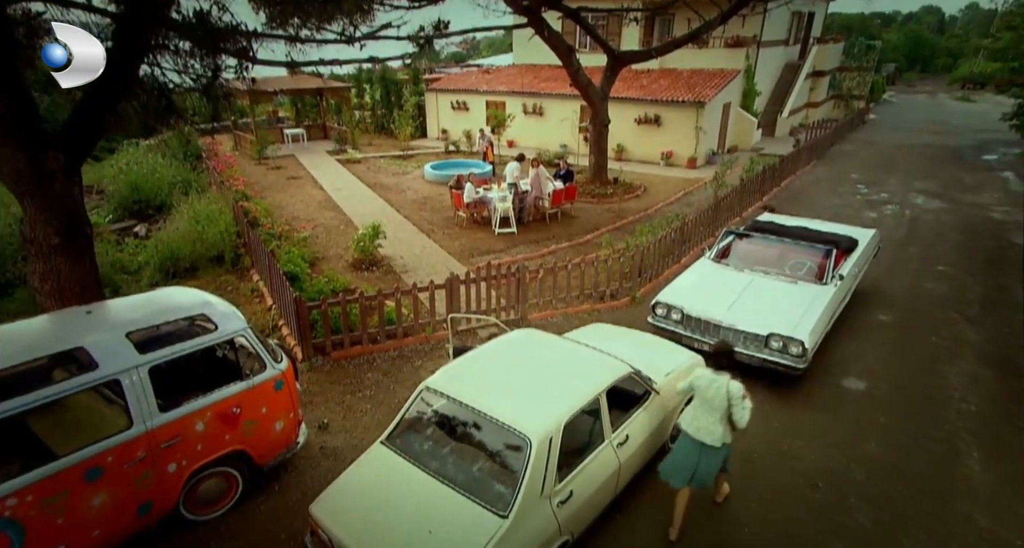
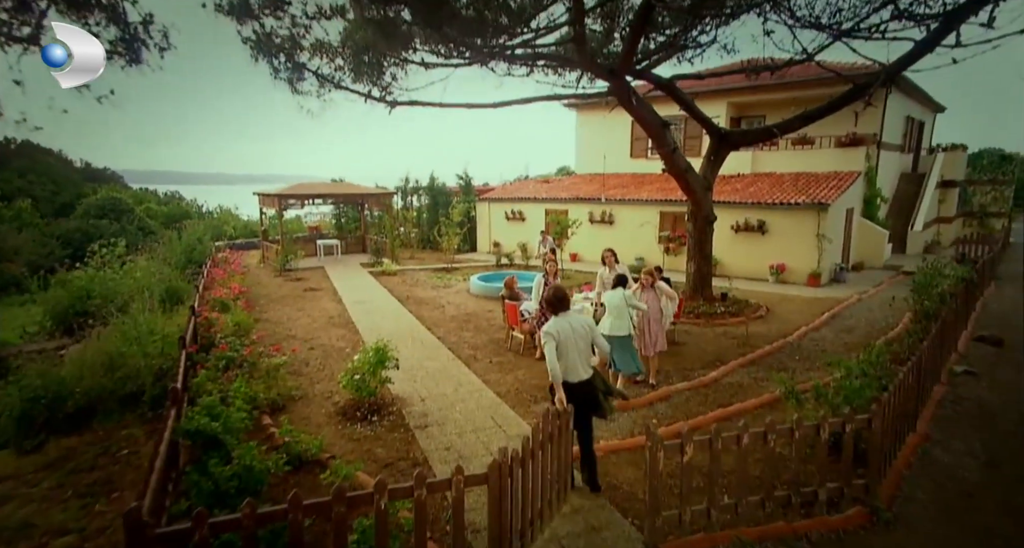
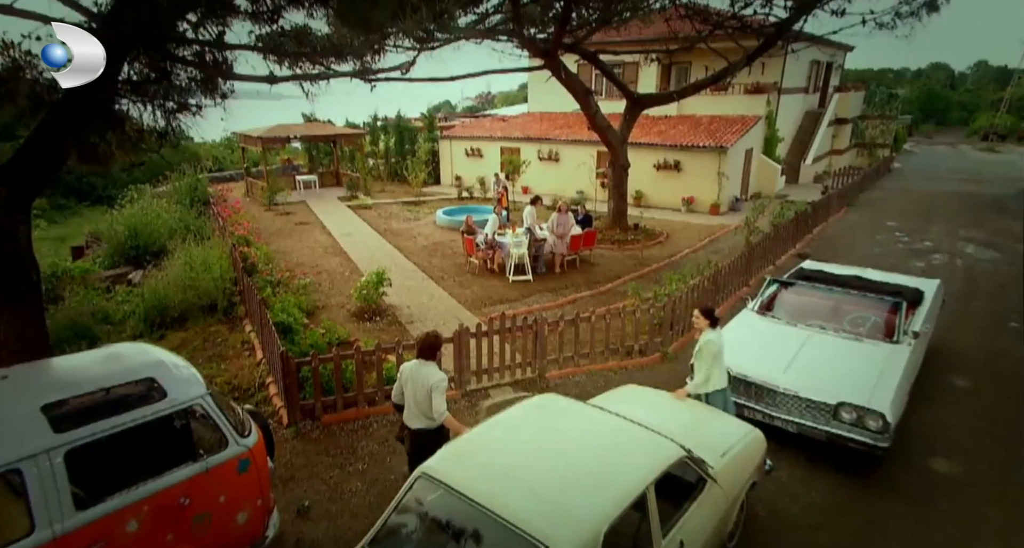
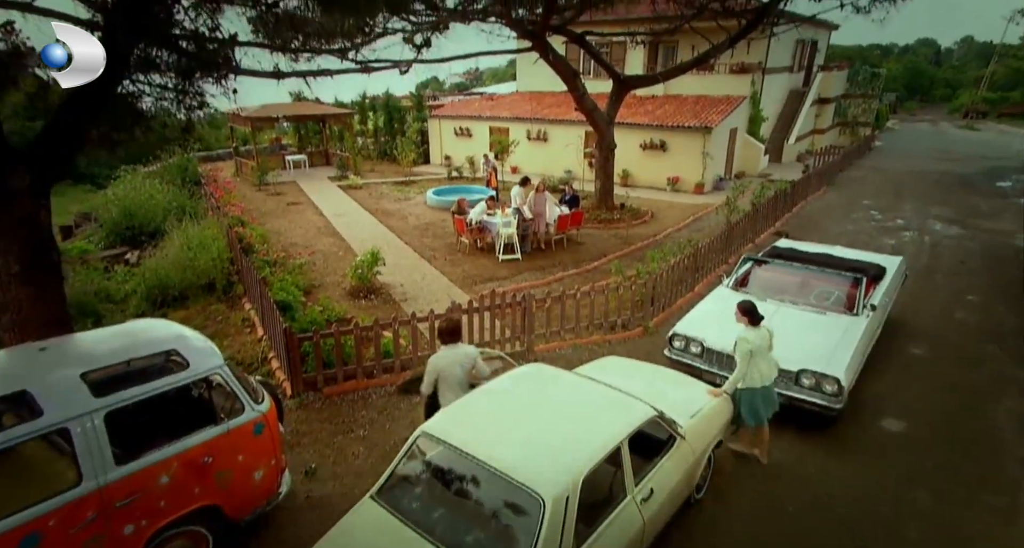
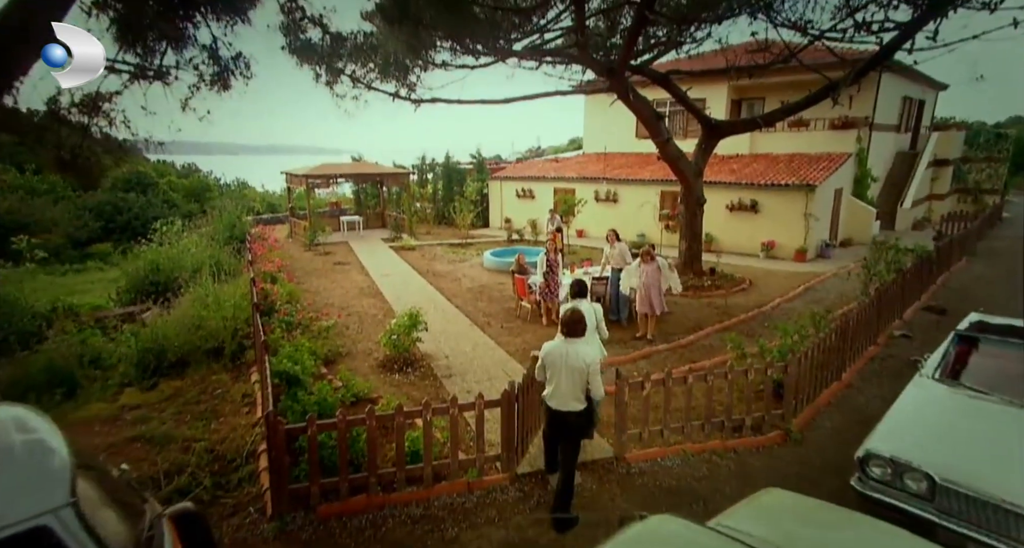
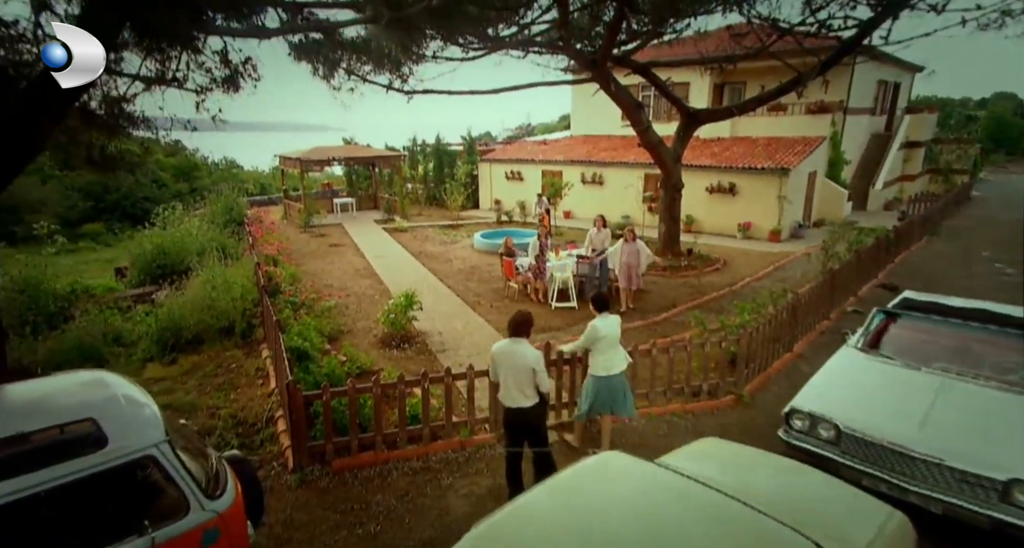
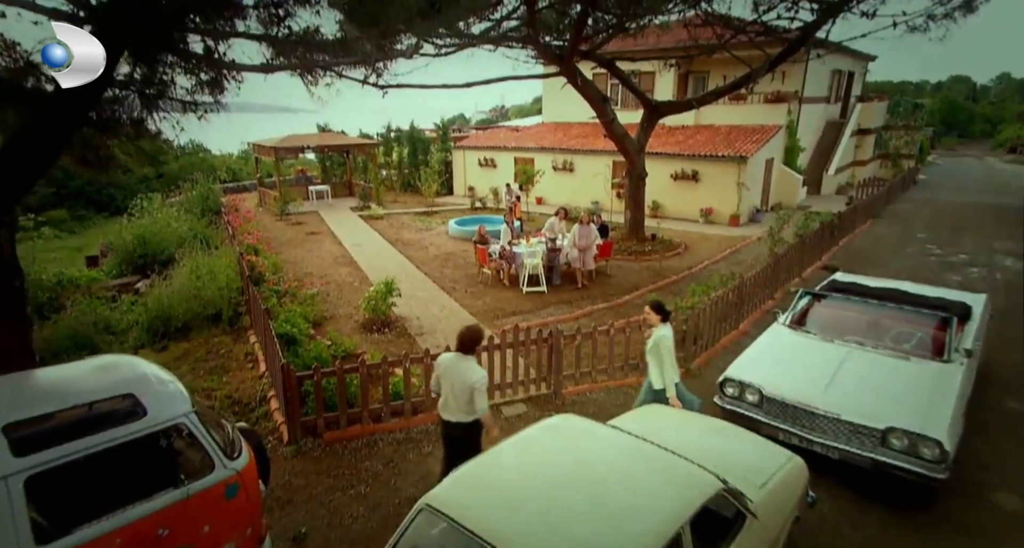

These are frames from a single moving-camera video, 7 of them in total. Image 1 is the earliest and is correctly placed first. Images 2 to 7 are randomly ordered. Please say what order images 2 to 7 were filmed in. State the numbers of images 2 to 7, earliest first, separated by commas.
4, 3, 7, 6, 5, 2
